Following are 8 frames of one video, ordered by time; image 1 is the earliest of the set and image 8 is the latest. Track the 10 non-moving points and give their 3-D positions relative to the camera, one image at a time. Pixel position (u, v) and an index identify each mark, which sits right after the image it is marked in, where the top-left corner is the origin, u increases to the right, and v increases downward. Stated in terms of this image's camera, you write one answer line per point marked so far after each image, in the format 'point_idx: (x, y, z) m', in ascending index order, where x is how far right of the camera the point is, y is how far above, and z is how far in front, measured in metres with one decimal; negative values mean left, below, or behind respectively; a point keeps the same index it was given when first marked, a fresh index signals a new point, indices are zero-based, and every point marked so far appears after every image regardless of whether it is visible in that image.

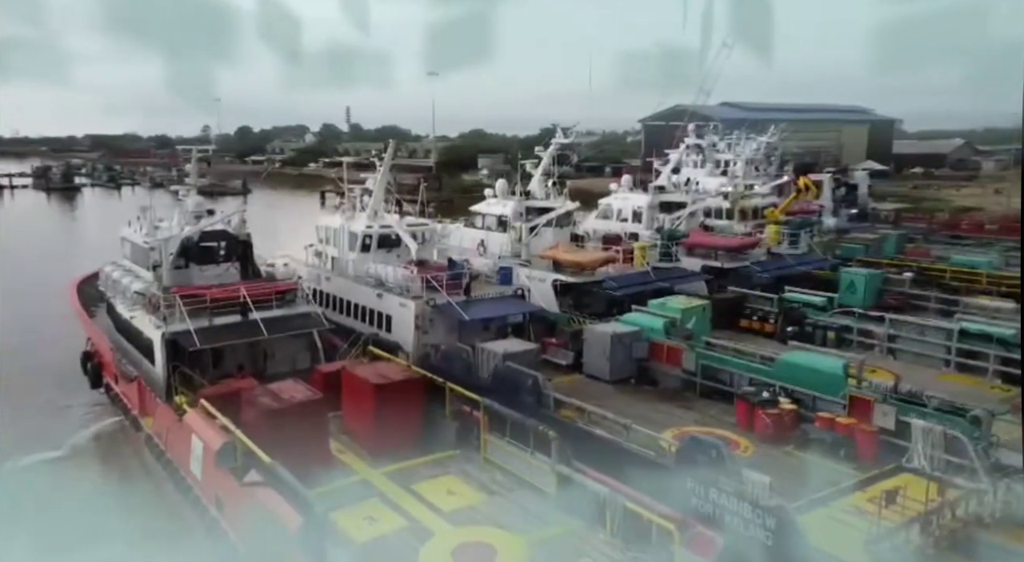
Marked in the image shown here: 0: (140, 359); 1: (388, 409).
0: (-3.1, -0.6, +6.2) m
1: (-0.8, -0.8, +4.9) m
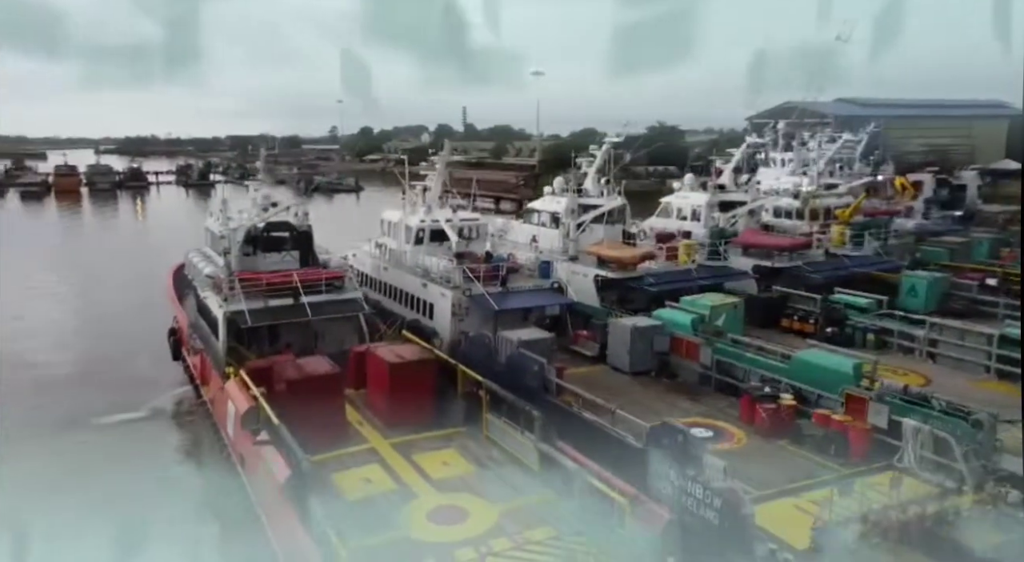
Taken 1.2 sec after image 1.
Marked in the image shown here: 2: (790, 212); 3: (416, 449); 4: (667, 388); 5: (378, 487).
0: (-2.9, -0.5, +7.0) m
1: (-0.8, -0.8, +5.4) m
2: (+4.0, +1.0, +10.8) m
3: (-0.6, -1.1, +5.1) m
4: (+1.3, -0.9, +6.3) m
5: (-0.8, -1.2, +4.5) m
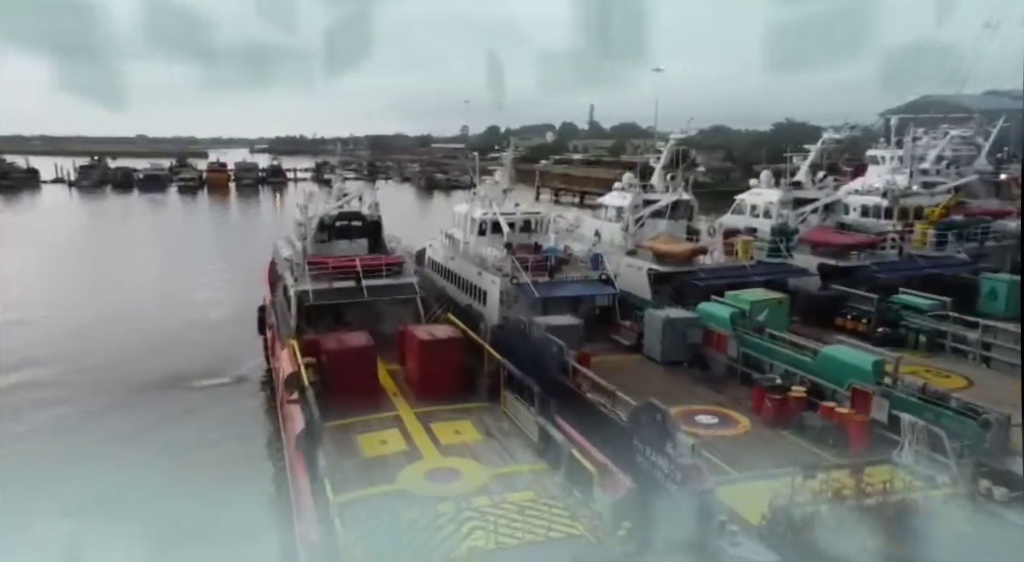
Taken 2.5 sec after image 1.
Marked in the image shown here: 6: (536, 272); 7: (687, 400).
0: (-2.4, -0.3, +7.9) m
1: (-0.7, -0.6, +5.9) m
2: (+5.0, +1.0, +10.4) m
3: (-0.6, -1.0, +5.6) m
4: (+1.6, -0.8, +6.5) m
5: (-0.8, -1.1, +5.0) m
6: (+0.2, +0.1, +7.9) m
7: (+1.4, -0.9, +5.9) m
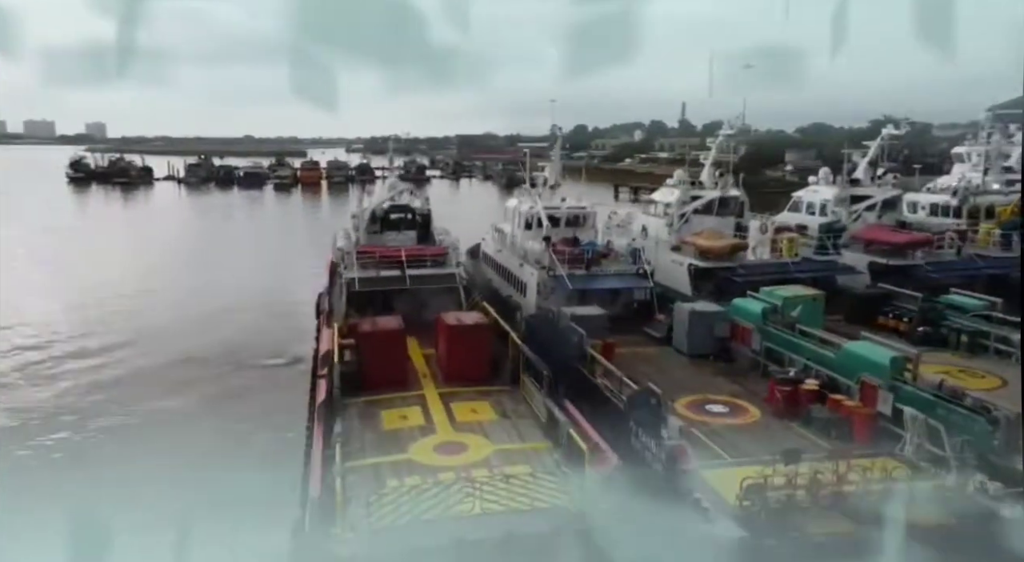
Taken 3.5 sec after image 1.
0: (-2.0, -0.2, +8.4) m
1: (-0.5, -0.5, +6.3) m
2: (+5.7, +1.0, +10.1) m
3: (-0.4, -0.9, +5.9) m
4: (+1.8, -0.8, +6.5) m
5: (-0.7, -1.0, +5.4) m
6: (+0.7, +0.2, +8.2) m
7: (+1.5, -0.9, +6.0) m
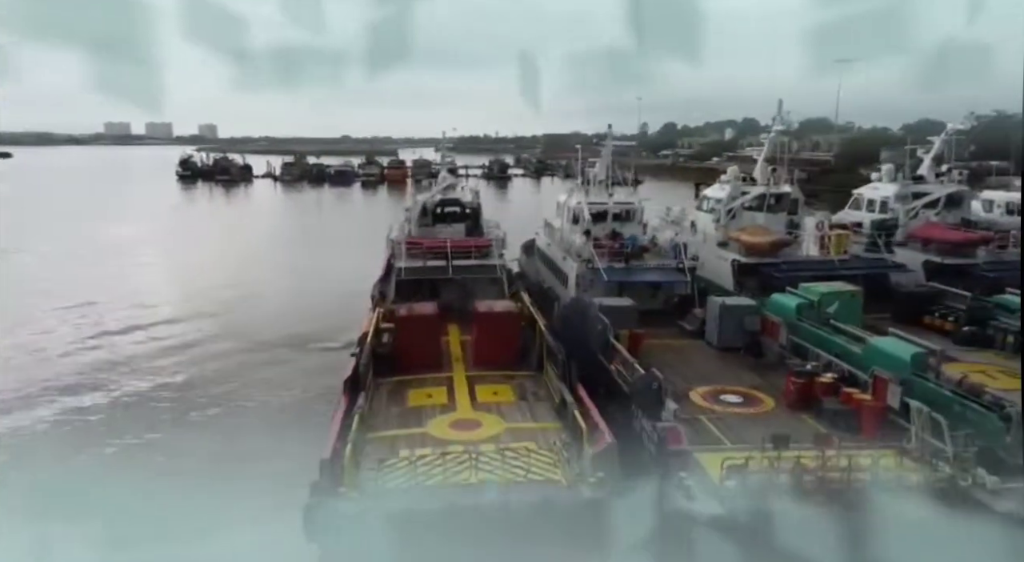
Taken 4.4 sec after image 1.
0: (-1.5, -0.1, +8.8) m
1: (-0.2, -0.4, +6.6) m
2: (+6.4, +0.9, +9.6) m
3: (-0.2, -0.8, +6.2) m
4: (+2.1, -0.7, +6.6) m
5: (-0.6, -0.9, +5.7) m
6: (+1.1, +0.3, +8.3) m
7: (+1.7, -0.8, +6.0) m
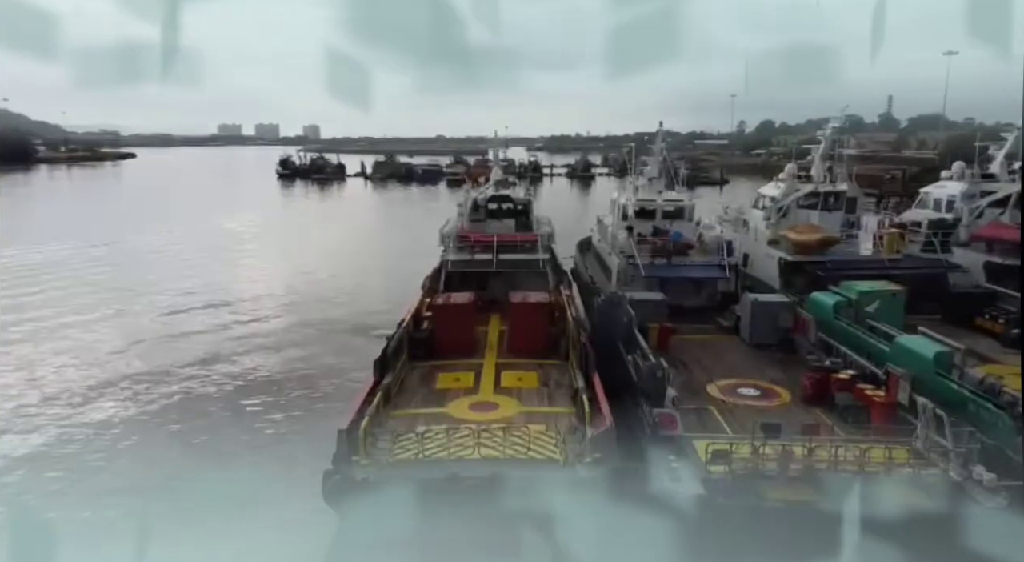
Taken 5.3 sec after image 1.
0: (-0.9, 0.0, +9.3) m
1: (+0.1, -0.4, +6.8) m
2: (+7.0, +0.9, +9.1) m
3: (0.0, -0.7, +6.5) m
4: (+2.3, -0.7, +6.6) m
5: (-0.4, -0.8, +6.1) m
6: (+1.6, +0.3, +8.4) m
7: (+1.9, -0.8, +6.1) m
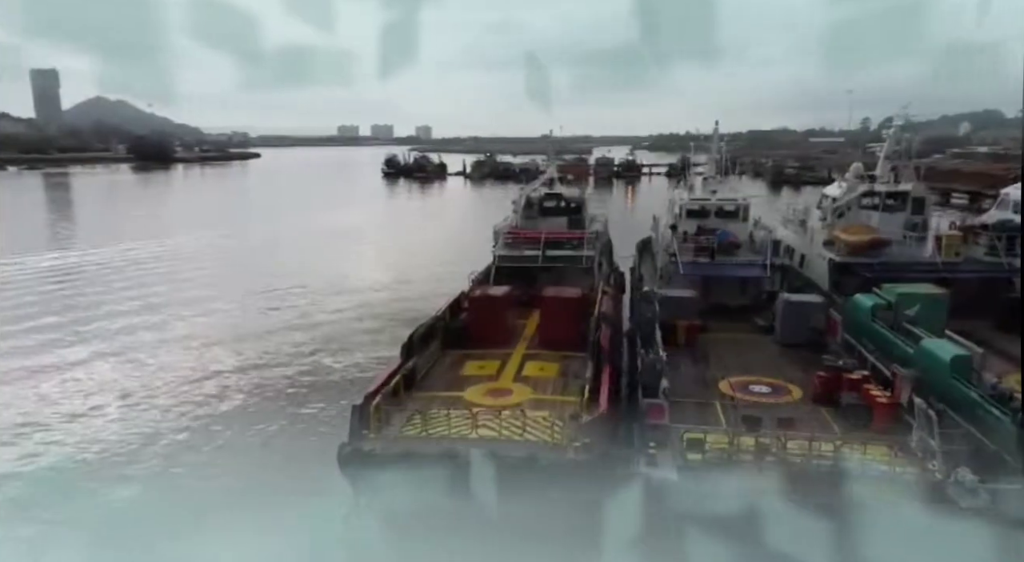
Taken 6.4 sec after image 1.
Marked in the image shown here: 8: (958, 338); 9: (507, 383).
0: (-0.3, +0.1, +9.6) m
1: (+0.4, -0.3, +7.1) m
2: (+7.6, +0.8, +8.4) m
3: (+0.2, -0.7, +6.7) m
4: (+2.6, -0.7, +6.5) m
5: (-0.2, -0.8, +6.4) m
6: (+2.1, +0.3, +8.5) m
7: (+2.1, -0.7, +6.1) m
8: (+3.4, -0.4, +5.7) m
9: (0.0, -0.8, +6.1) m
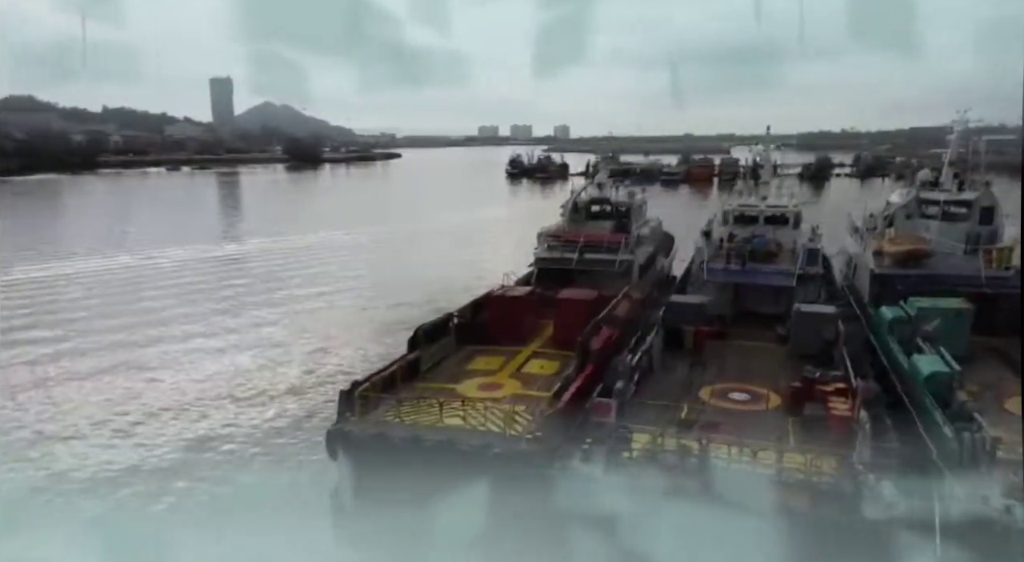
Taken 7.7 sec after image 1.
0: (+0.3, +0.1, +10.0) m
1: (+0.5, -0.3, +7.4) m
2: (+7.9, +0.6, +7.4) m
3: (+0.3, -0.7, +7.1) m
4: (+2.6, -0.8, +6.5) m
5: (-0.2, -0.8, +6.8) m
6: (+2.5, +0.2, +8.4) m
7: (+2.0, -0.8, +6.1) m
8: (+3.2, -0.6, +5.5) m
9: (-0.1, -0.8, +6.5) m
